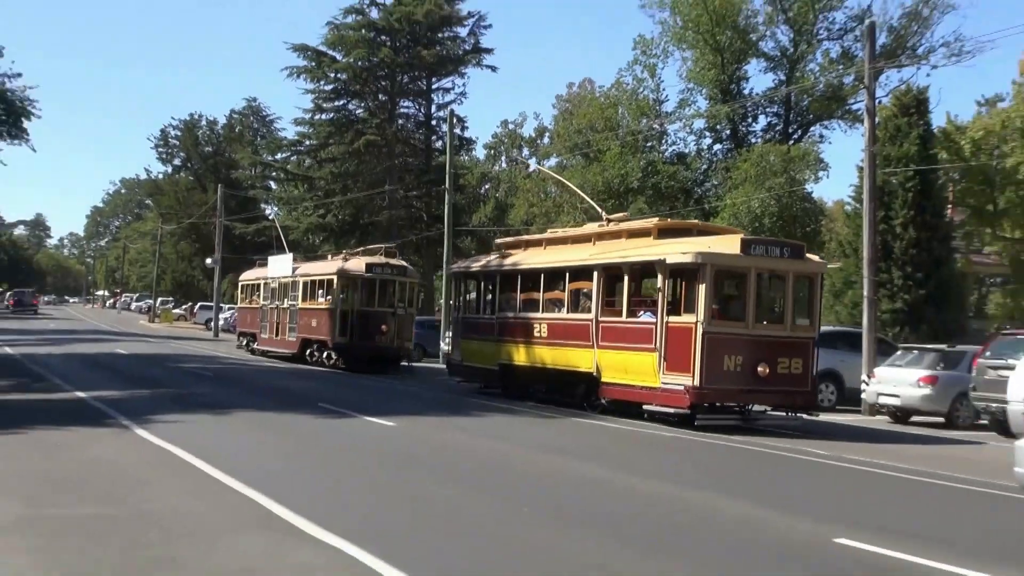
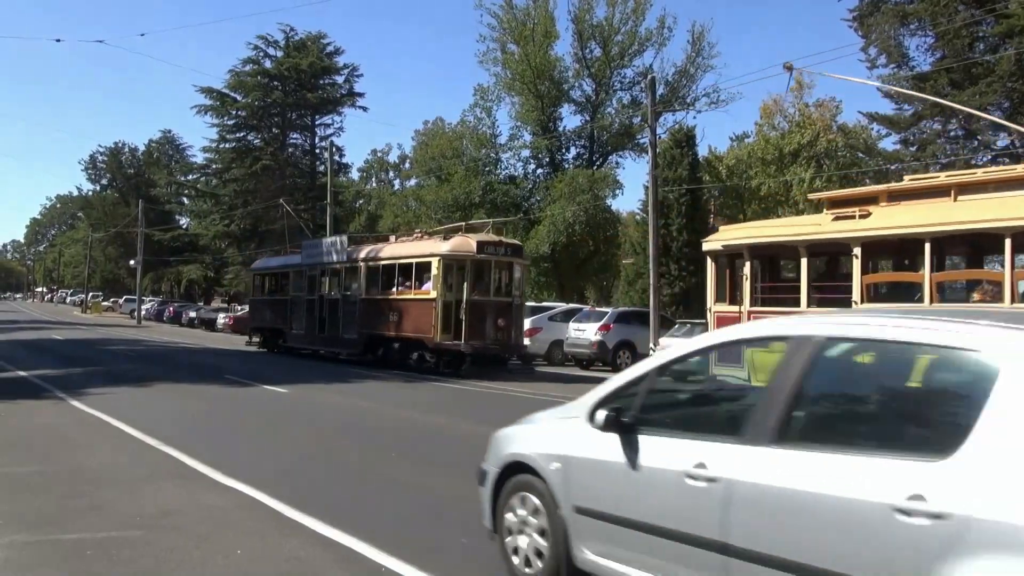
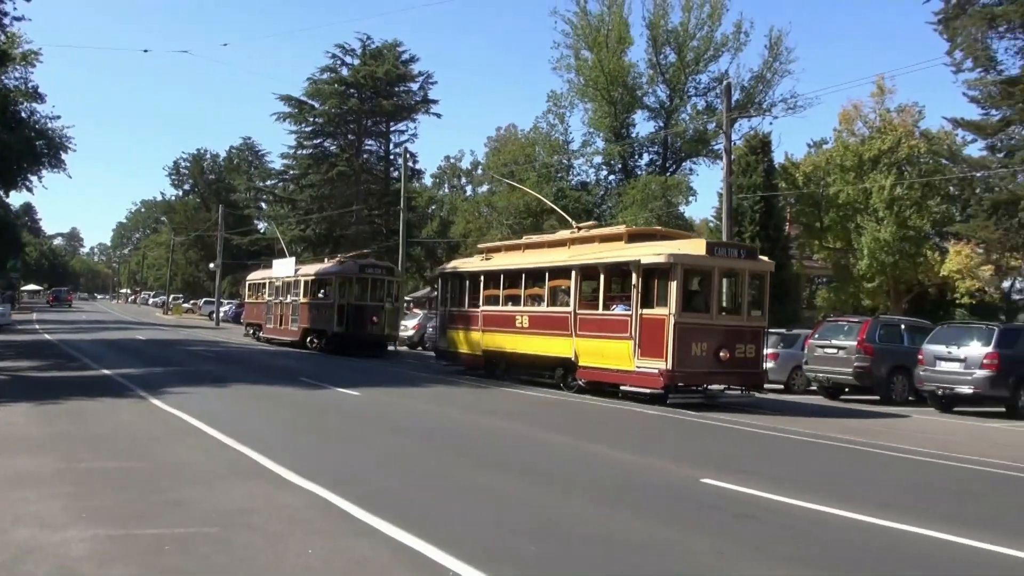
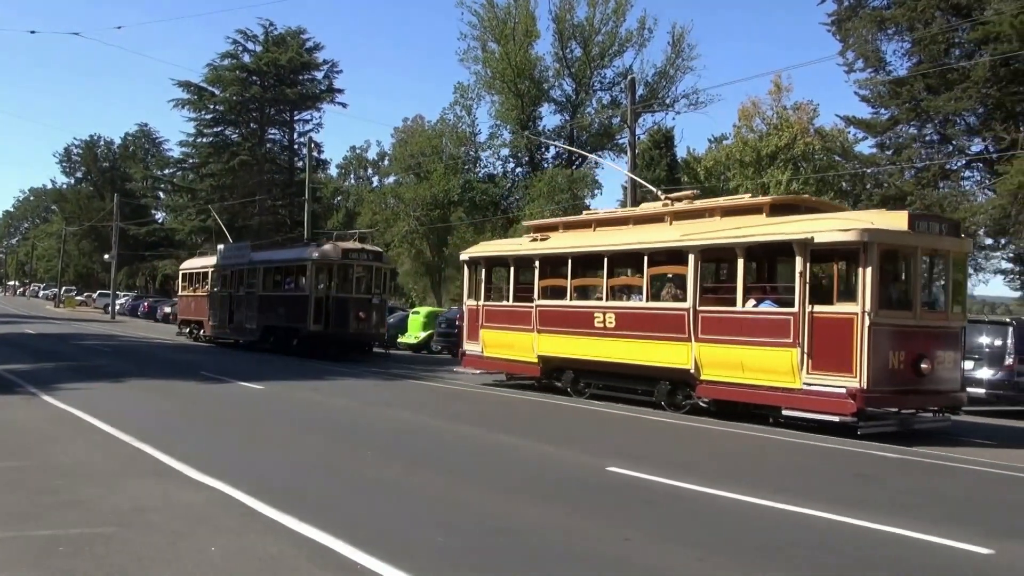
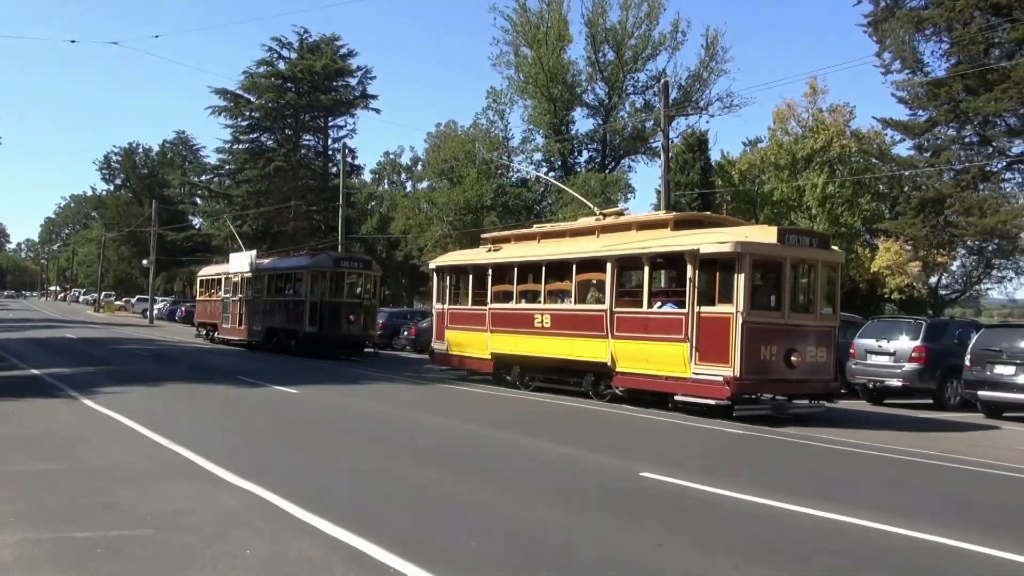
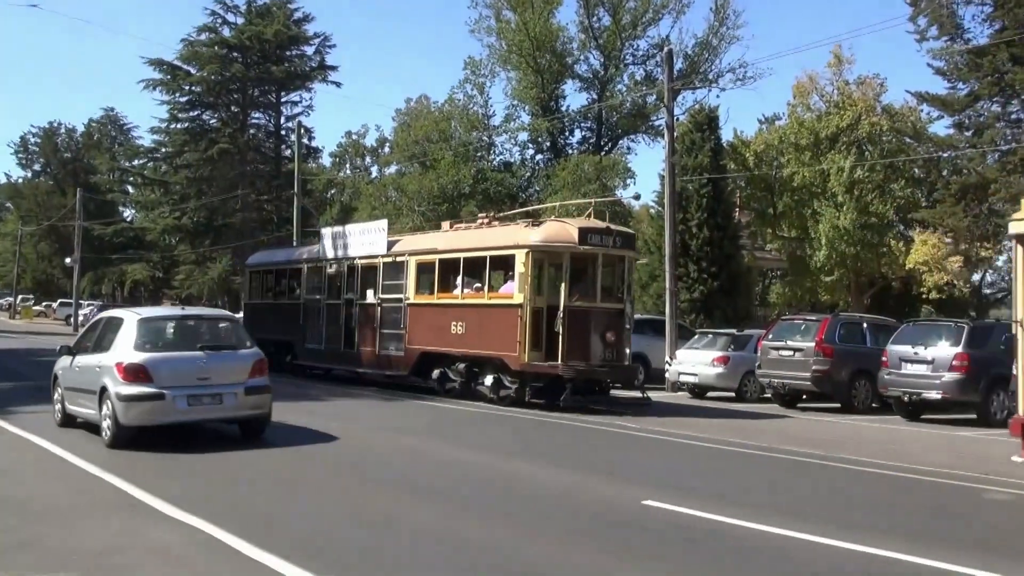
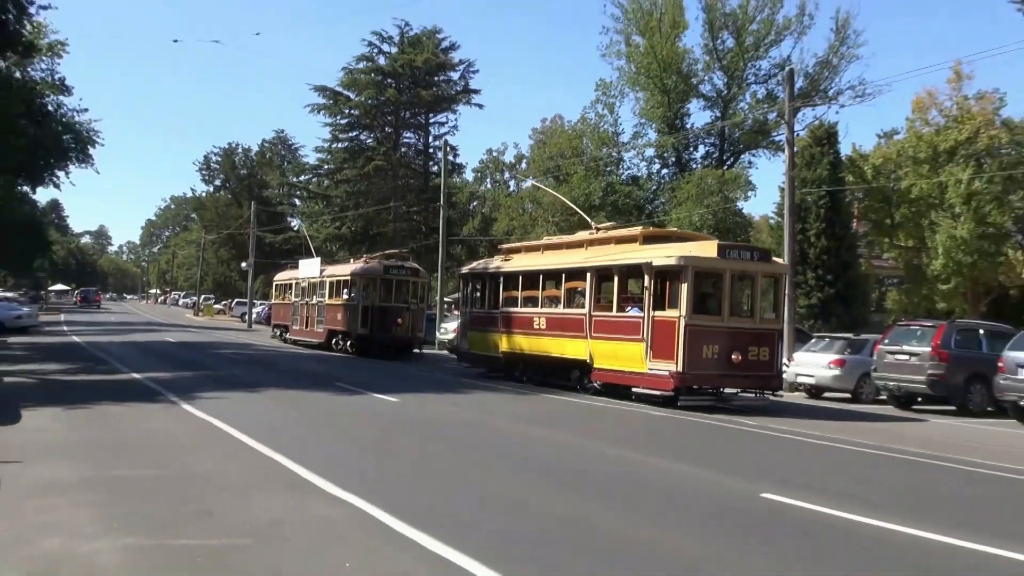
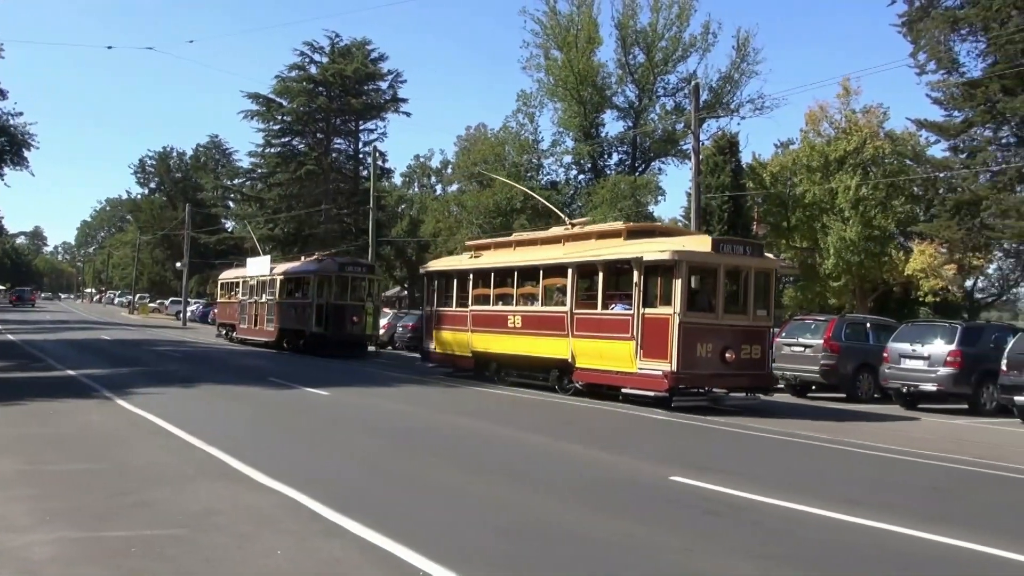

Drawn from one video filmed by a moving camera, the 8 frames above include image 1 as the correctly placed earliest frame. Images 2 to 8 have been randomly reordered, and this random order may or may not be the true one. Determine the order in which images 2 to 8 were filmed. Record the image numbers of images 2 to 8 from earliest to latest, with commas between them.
7, 3, 8, 5, 4, 2, 6
